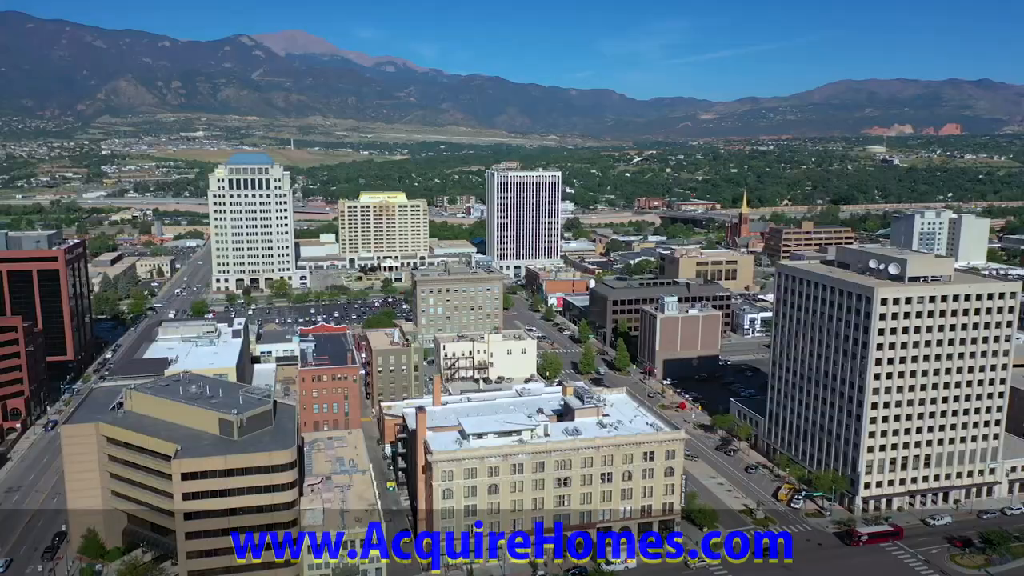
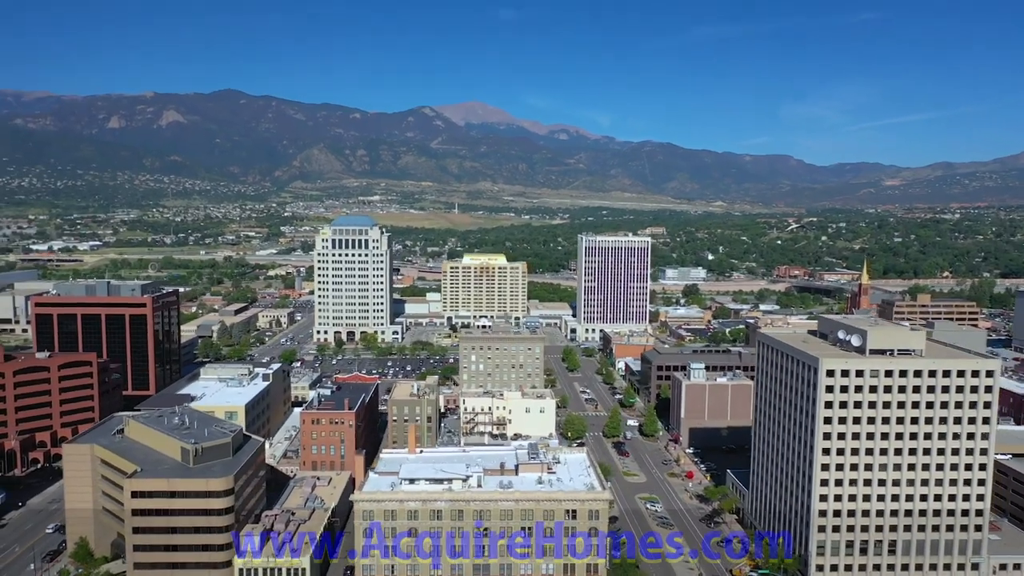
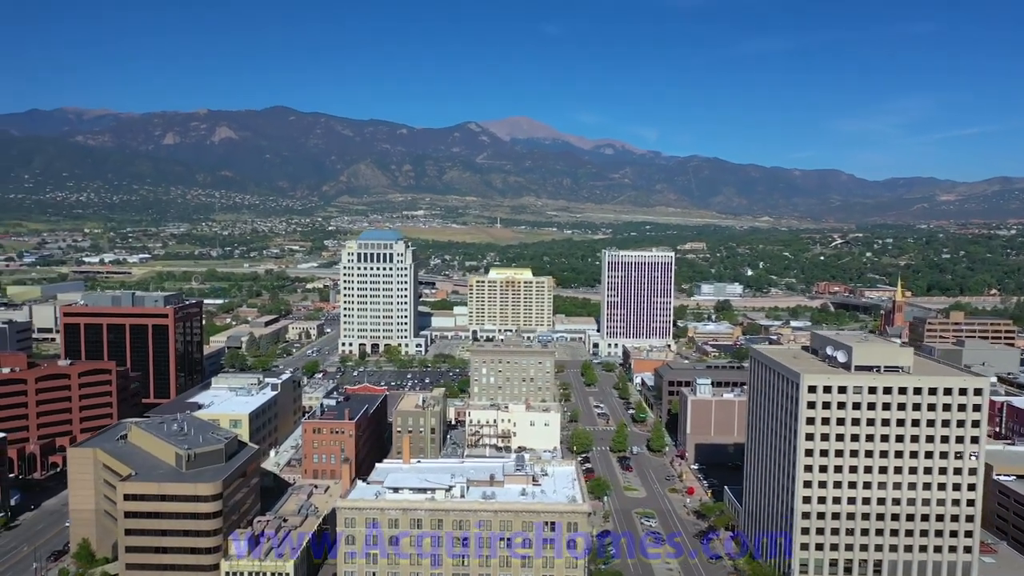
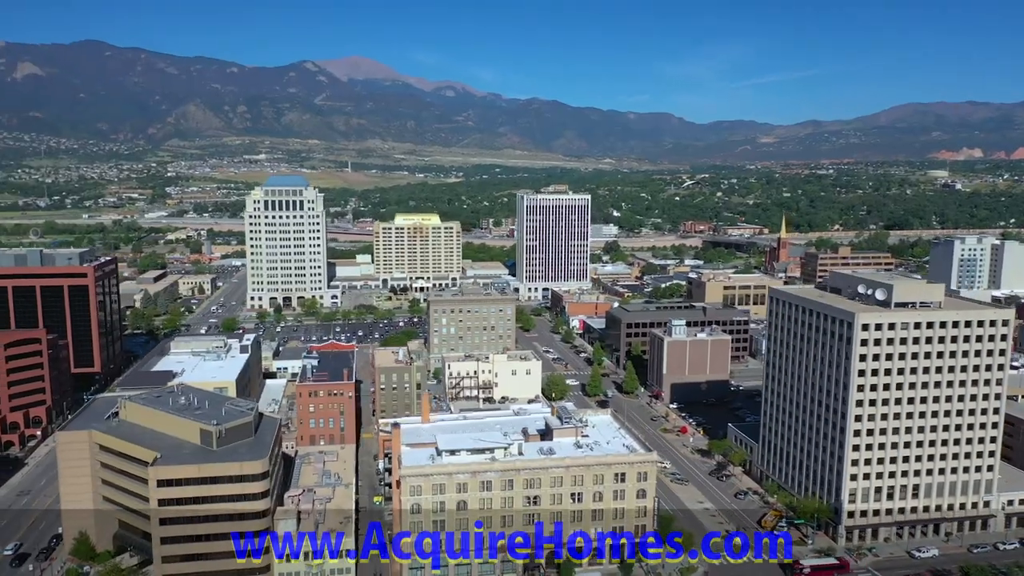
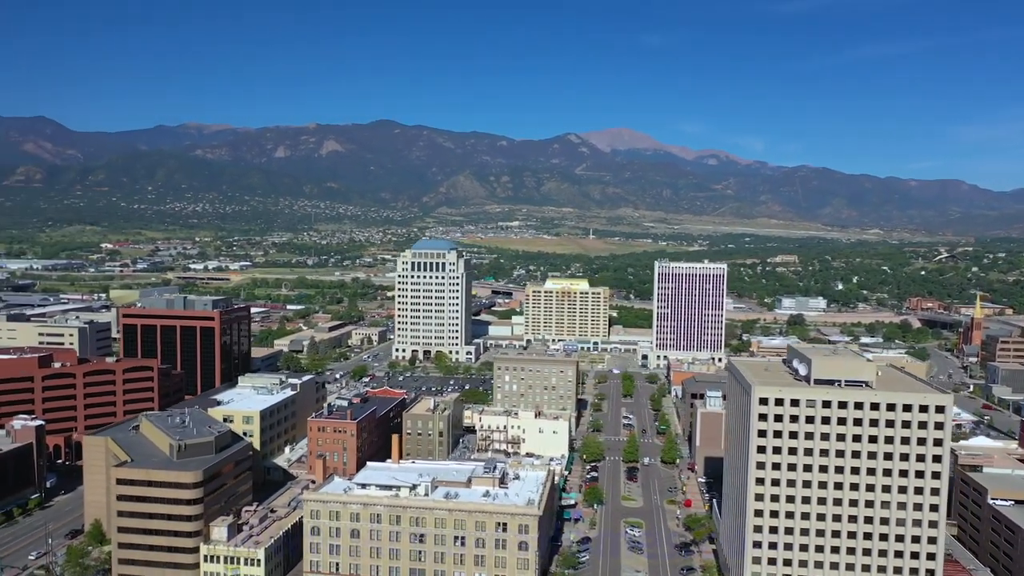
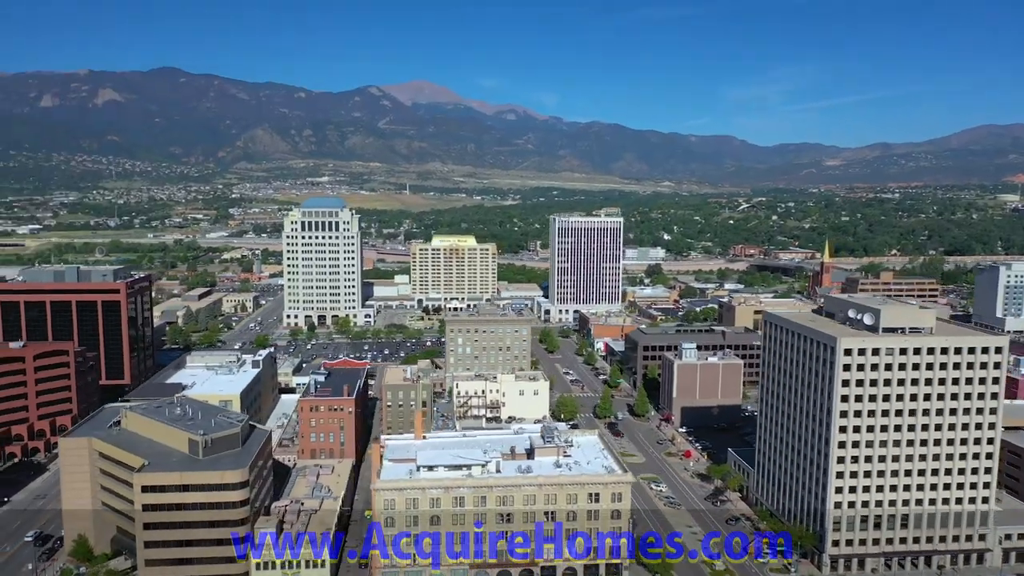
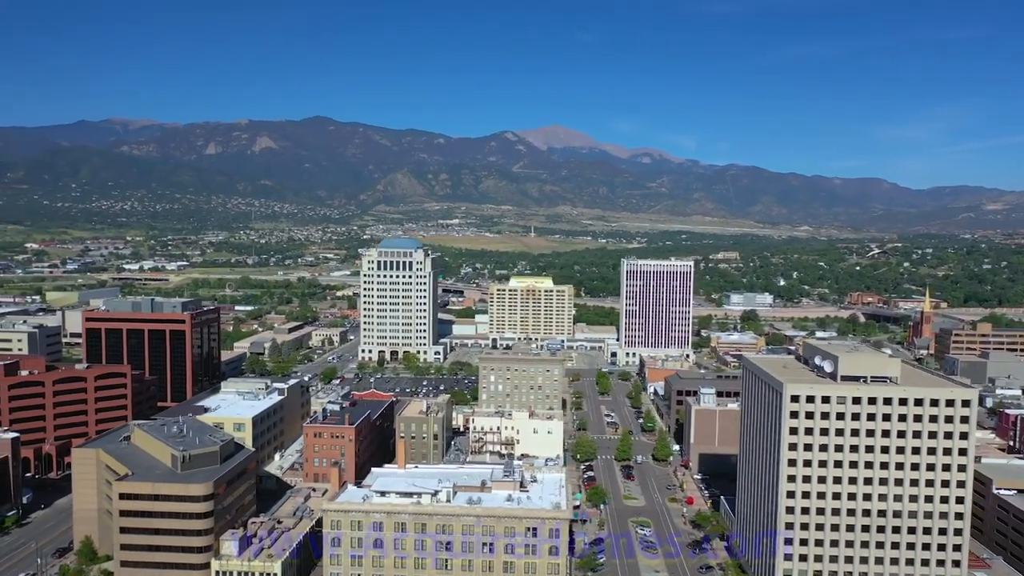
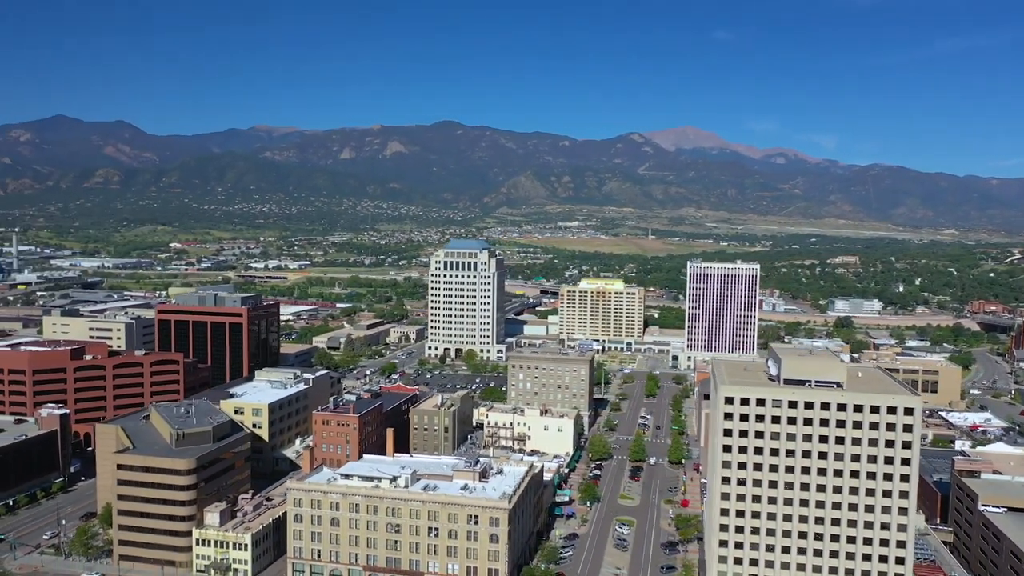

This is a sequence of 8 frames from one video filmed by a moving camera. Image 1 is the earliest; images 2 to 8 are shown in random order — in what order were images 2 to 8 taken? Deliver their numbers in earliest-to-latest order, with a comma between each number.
4, 6, 2, 3, 7, 5, 8
